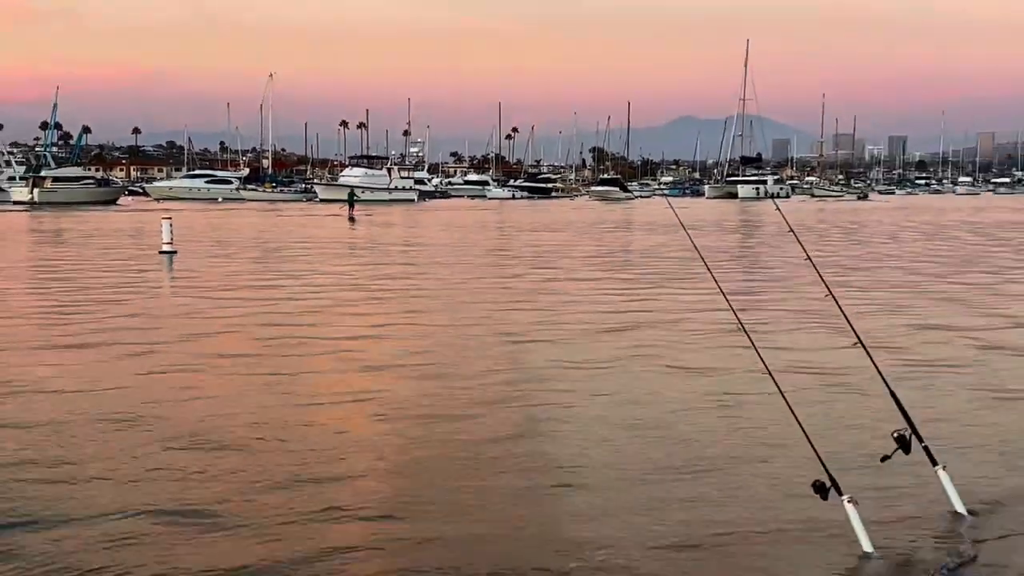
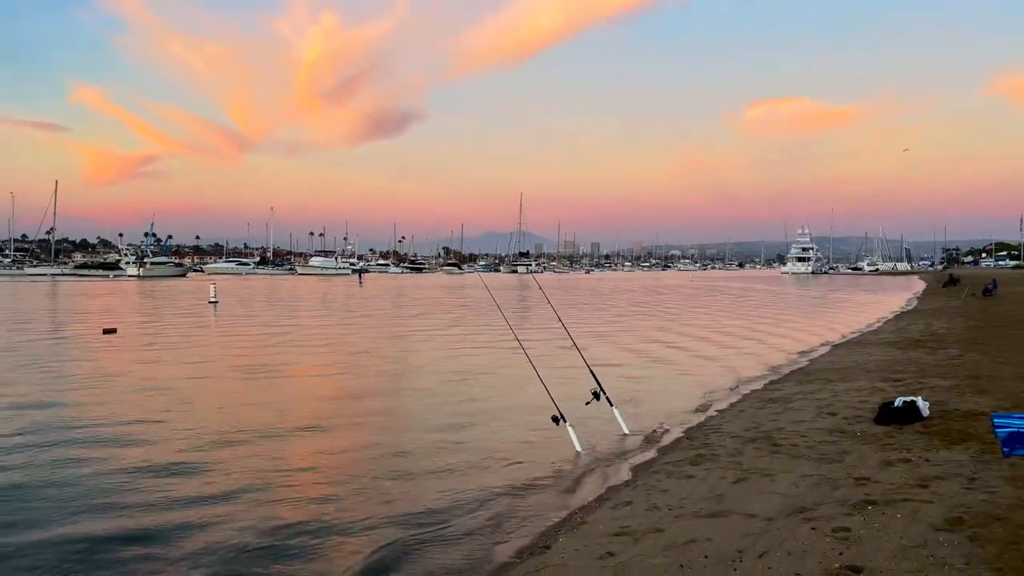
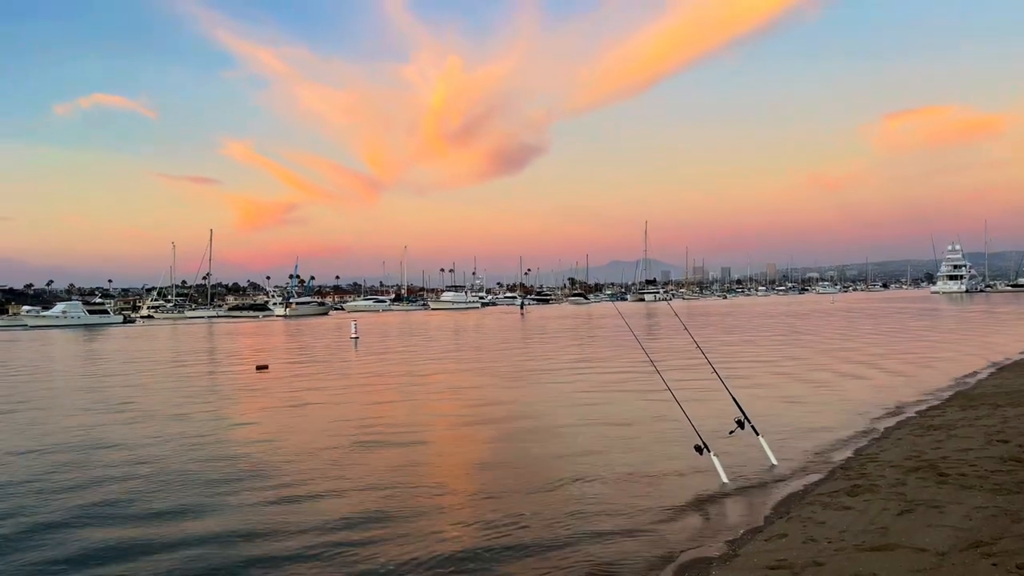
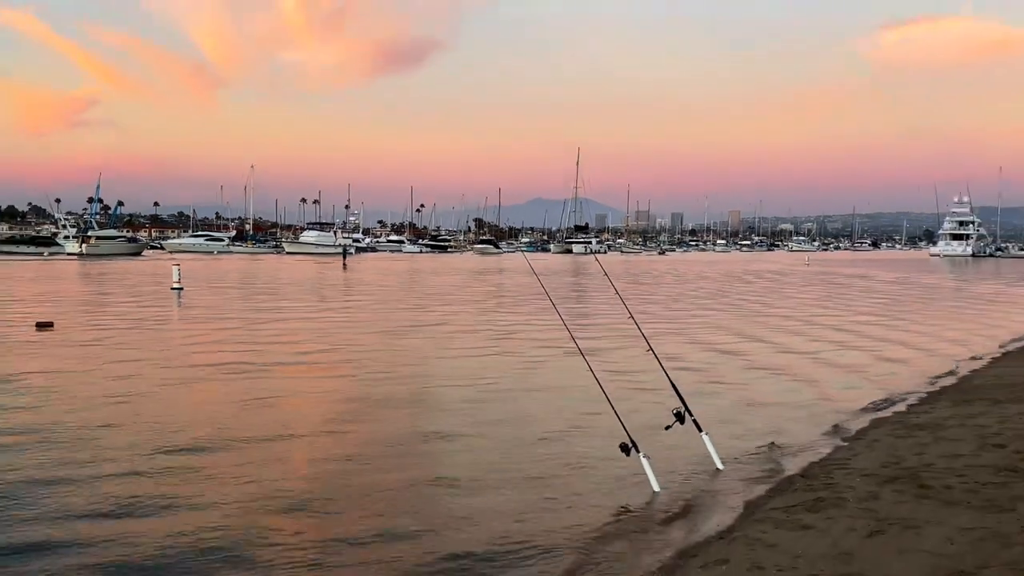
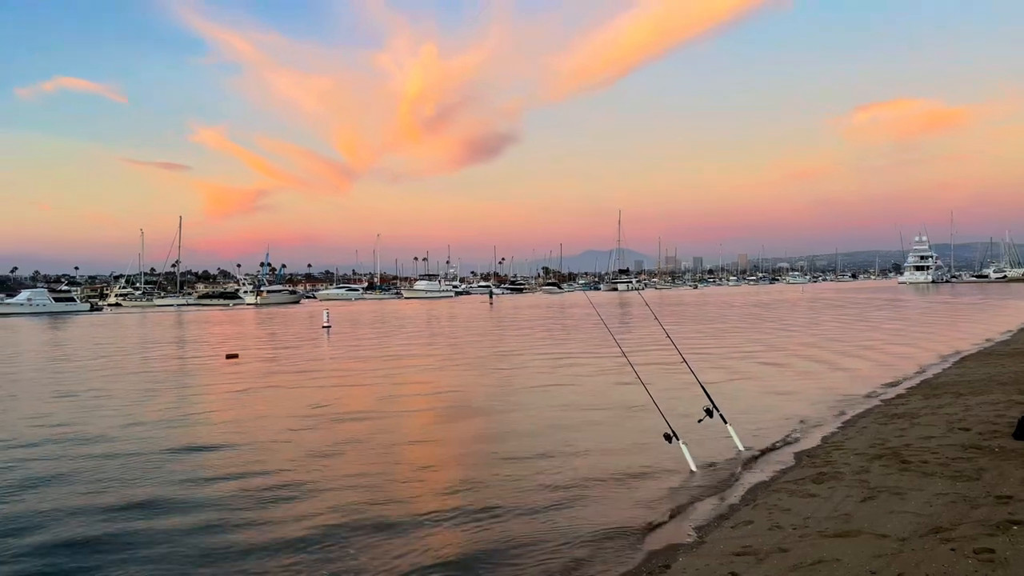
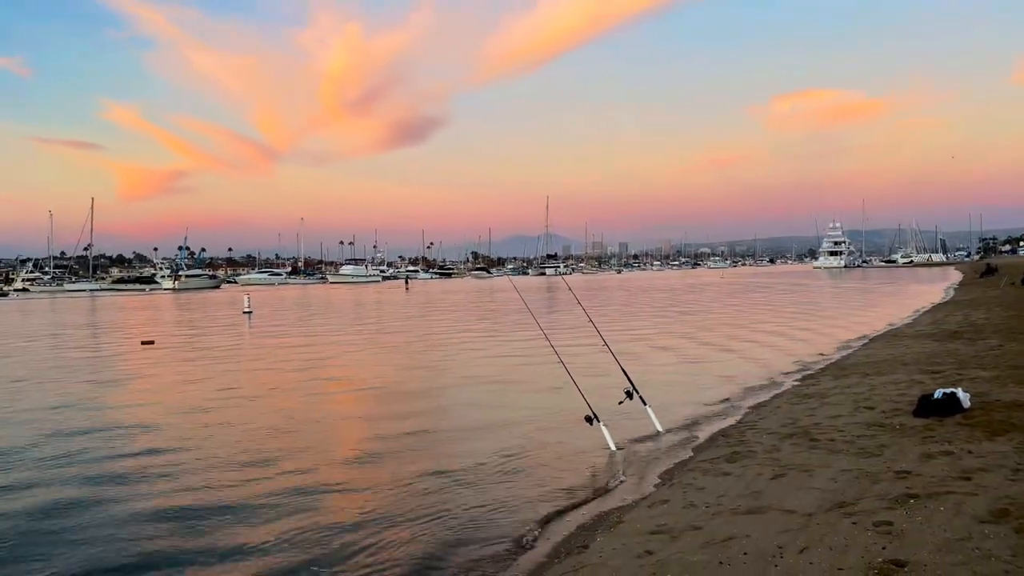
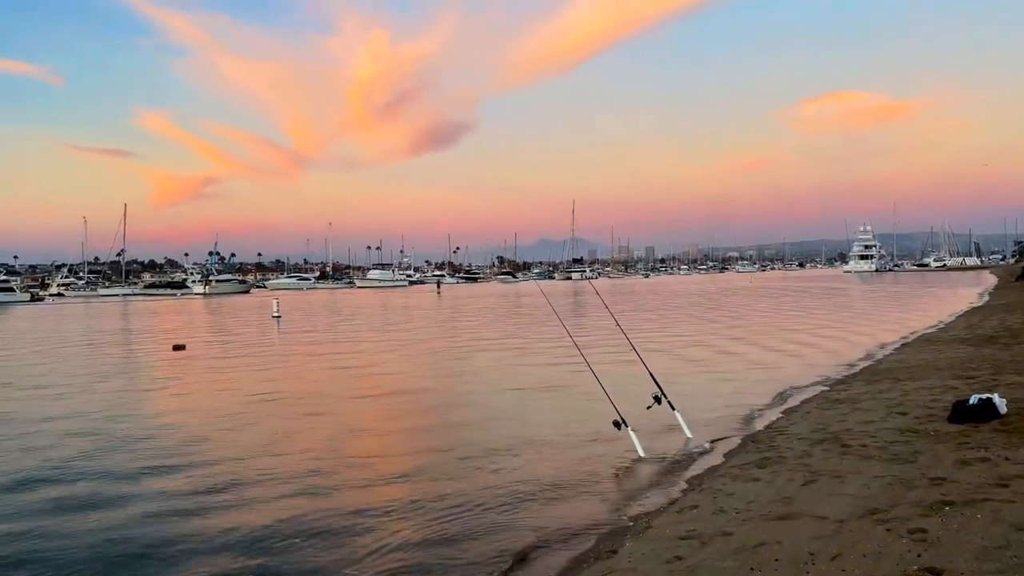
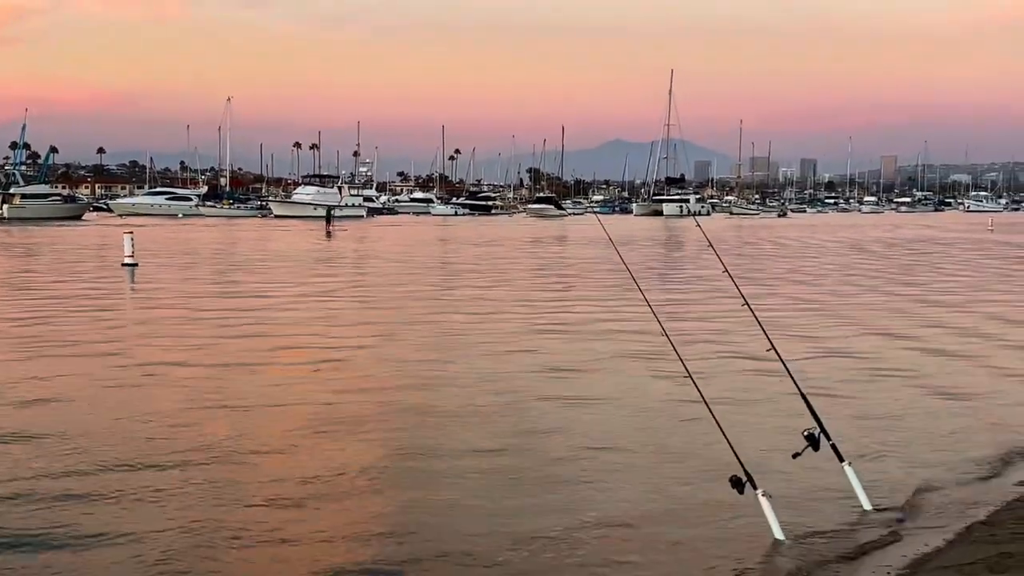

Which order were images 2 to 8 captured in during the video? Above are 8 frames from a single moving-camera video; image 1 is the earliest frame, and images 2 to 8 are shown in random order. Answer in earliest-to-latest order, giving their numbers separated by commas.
8, 4, 2, 6, 7, 5, 3
